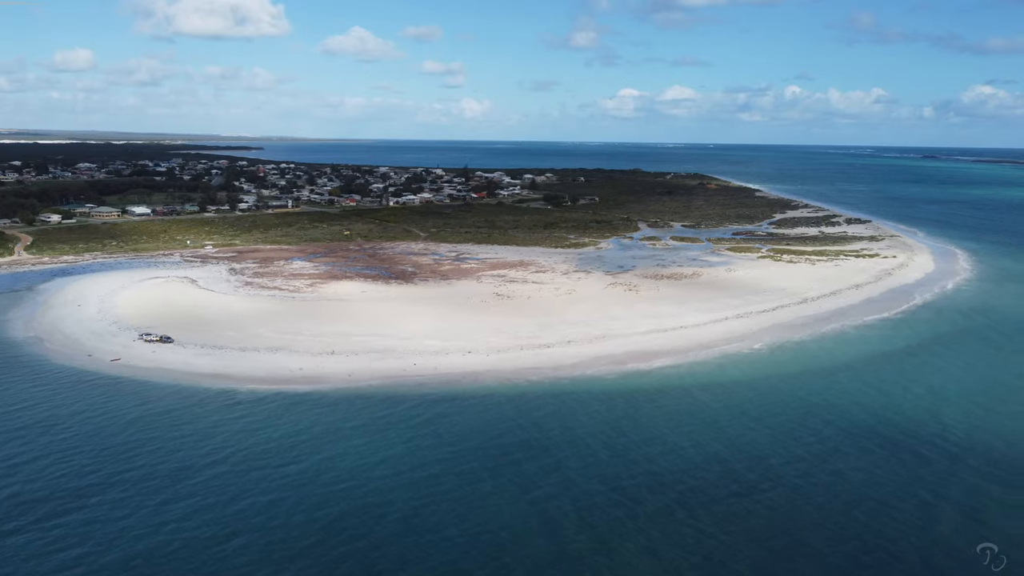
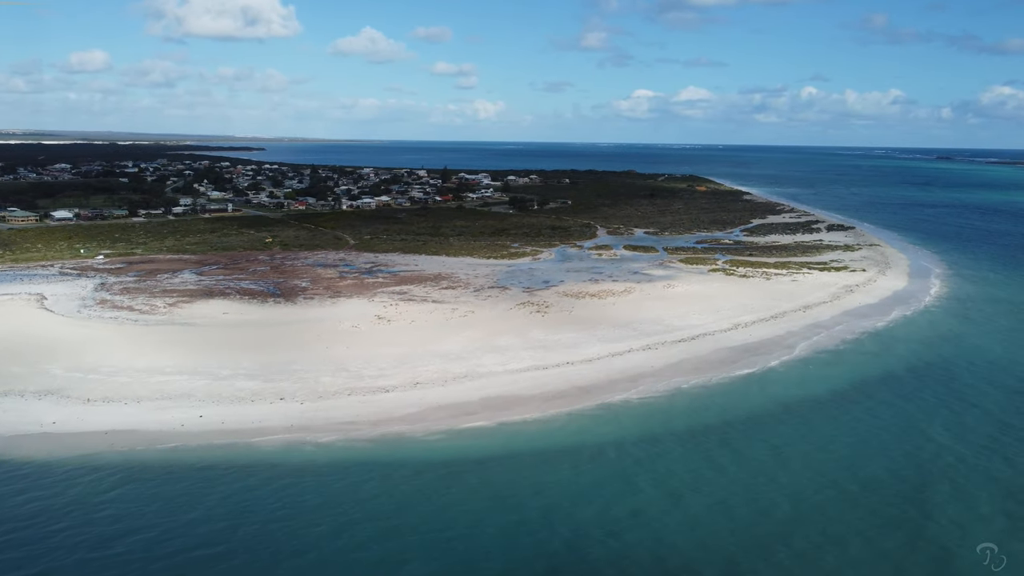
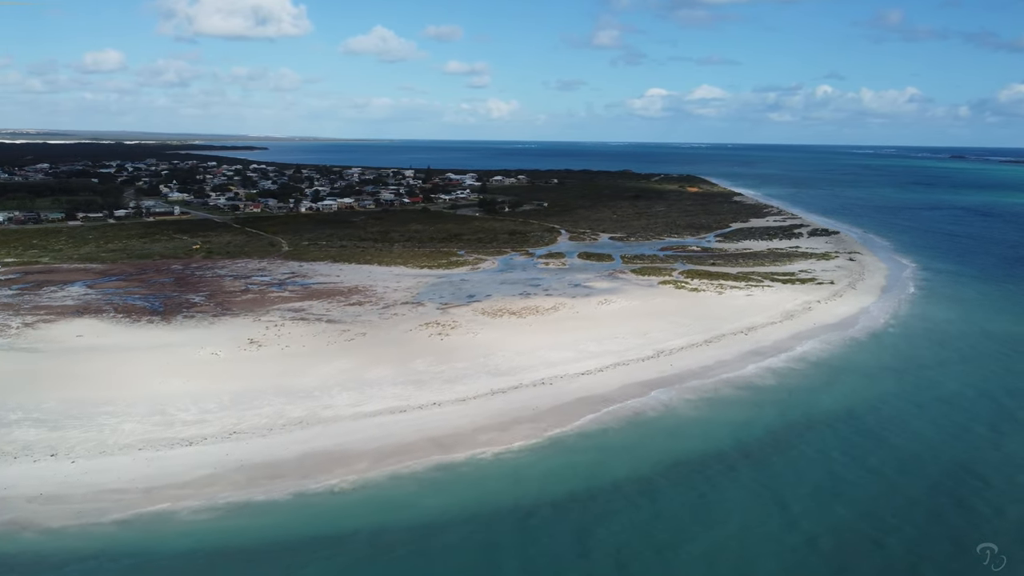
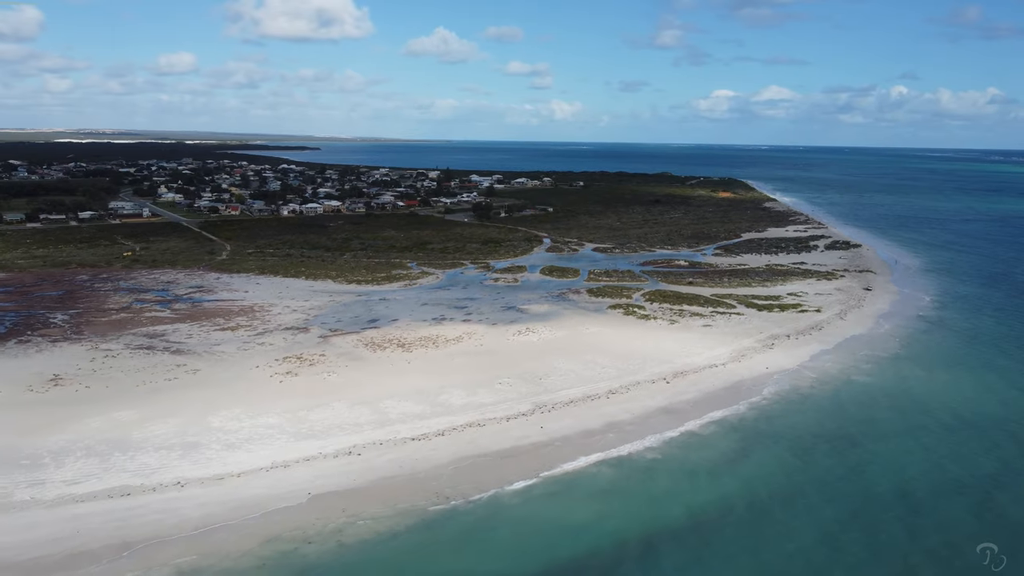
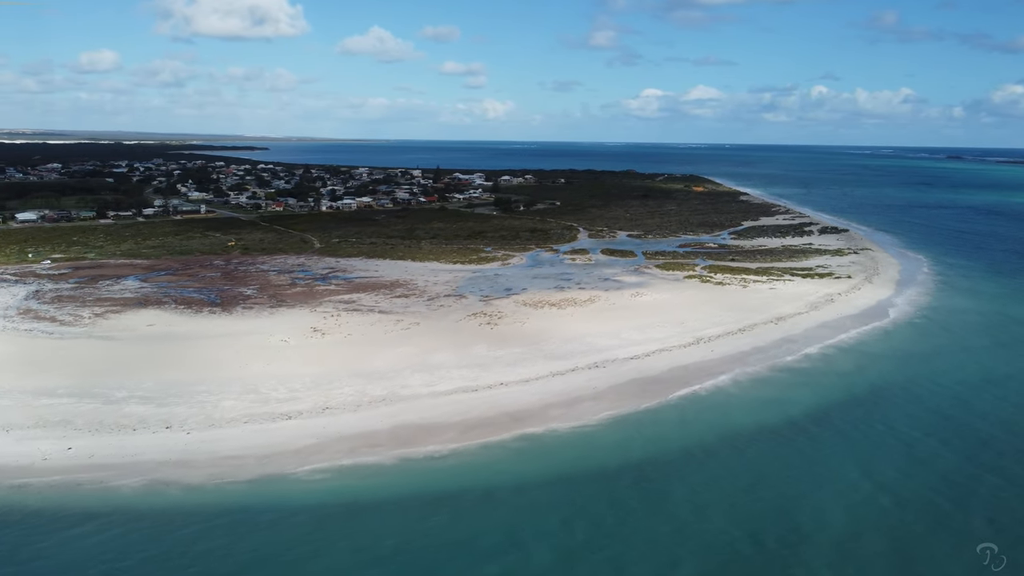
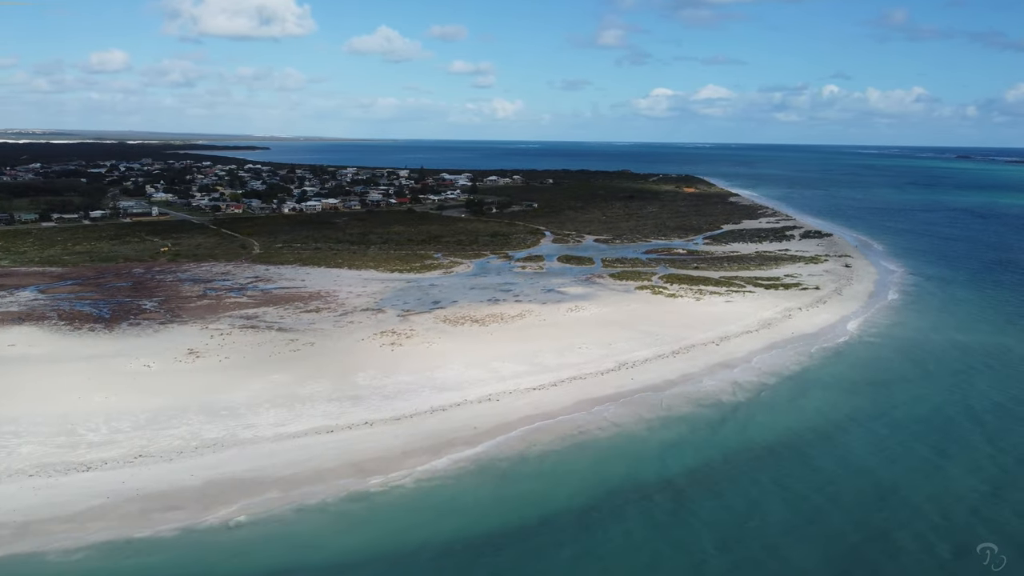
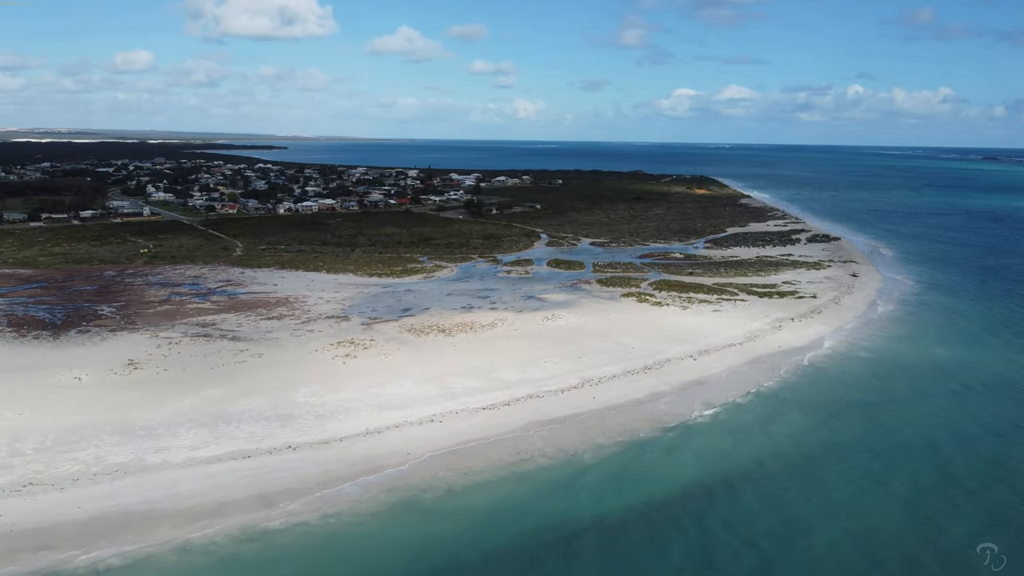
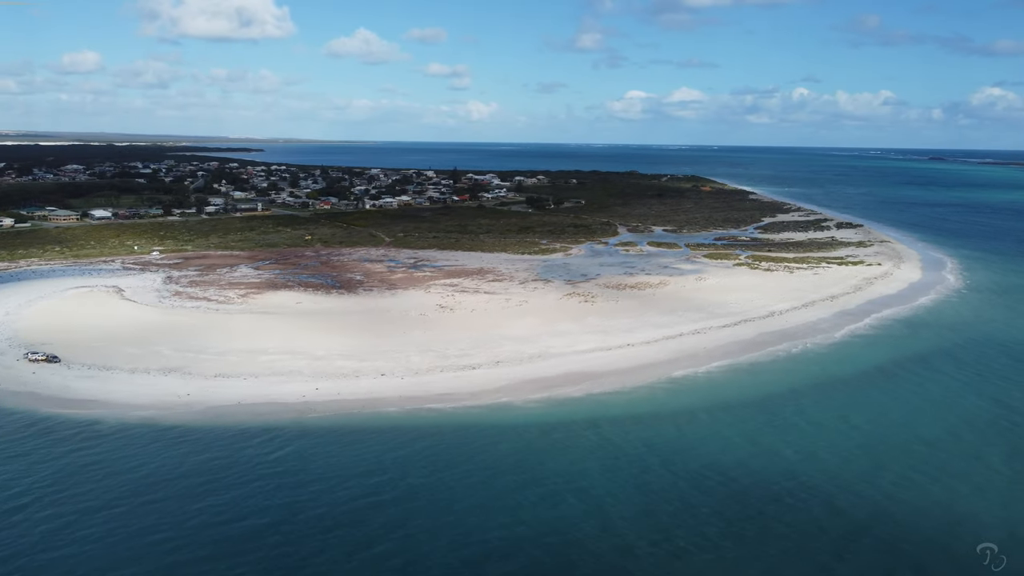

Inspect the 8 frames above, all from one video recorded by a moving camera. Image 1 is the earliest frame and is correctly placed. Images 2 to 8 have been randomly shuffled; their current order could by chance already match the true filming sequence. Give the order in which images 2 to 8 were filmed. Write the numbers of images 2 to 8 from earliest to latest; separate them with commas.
8, 2, 5, 3, 6, 7, 4
